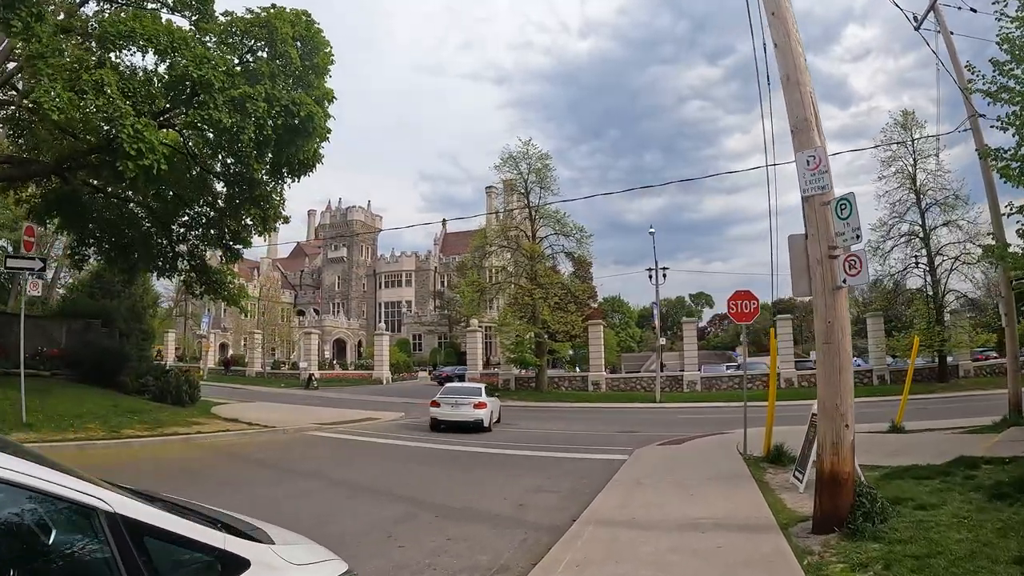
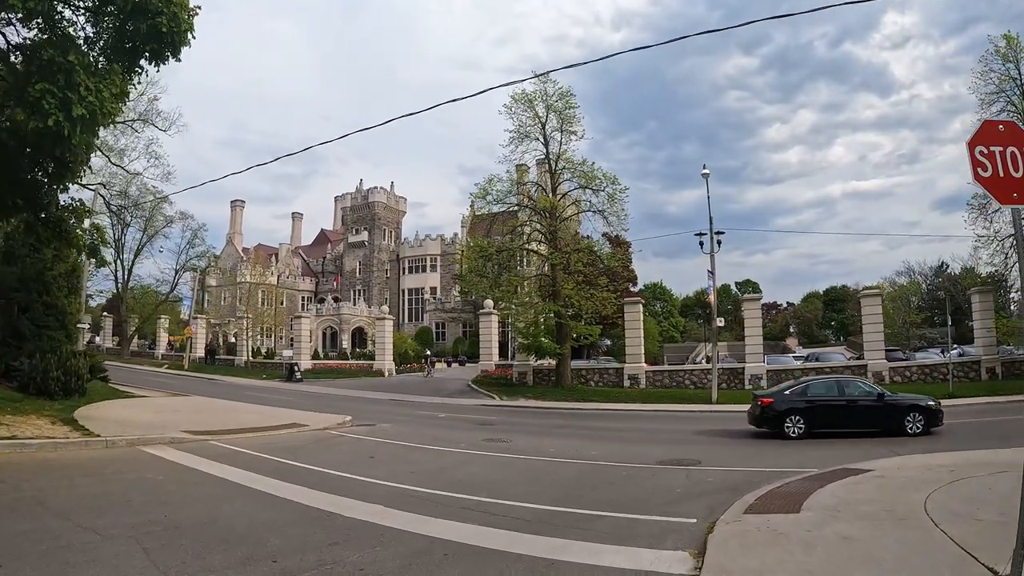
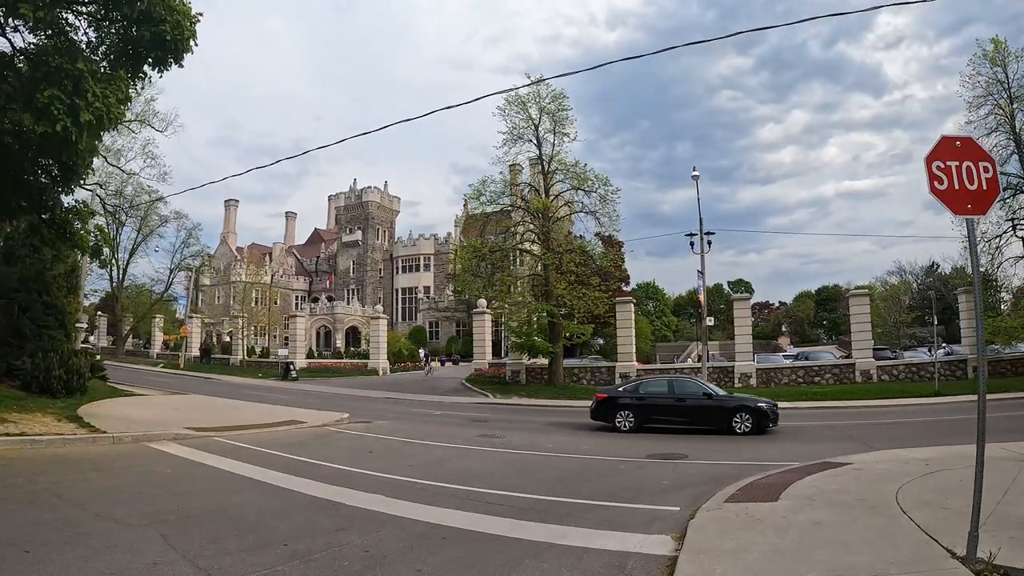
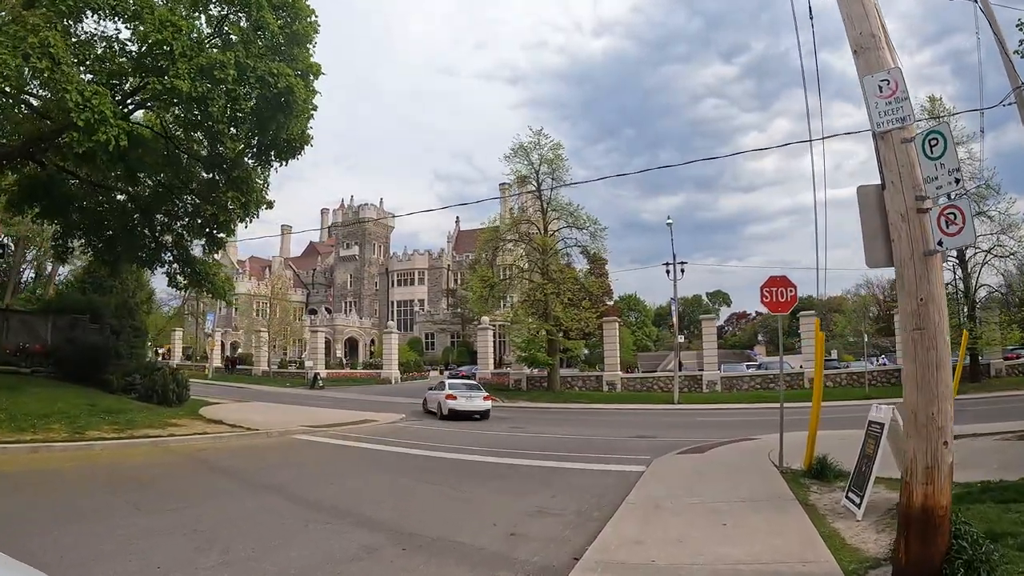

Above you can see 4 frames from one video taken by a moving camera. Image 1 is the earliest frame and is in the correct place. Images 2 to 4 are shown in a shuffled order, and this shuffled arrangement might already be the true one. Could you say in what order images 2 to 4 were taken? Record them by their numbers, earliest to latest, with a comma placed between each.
4, 3, 2
